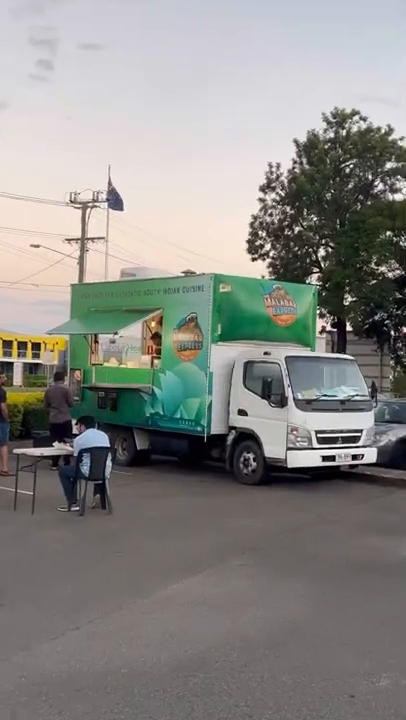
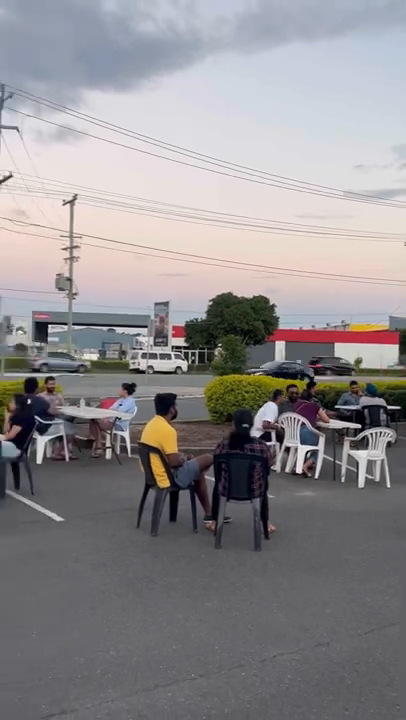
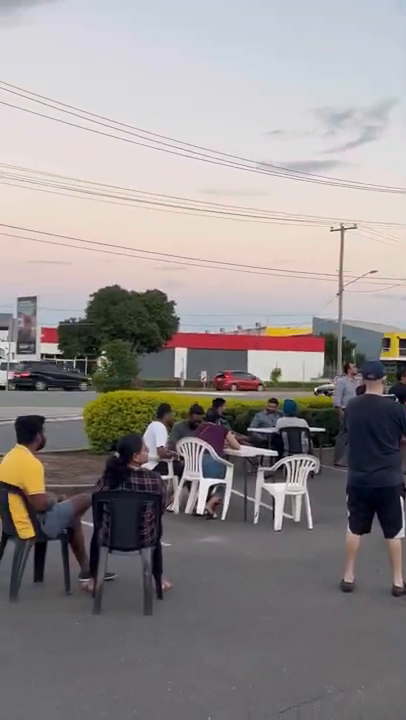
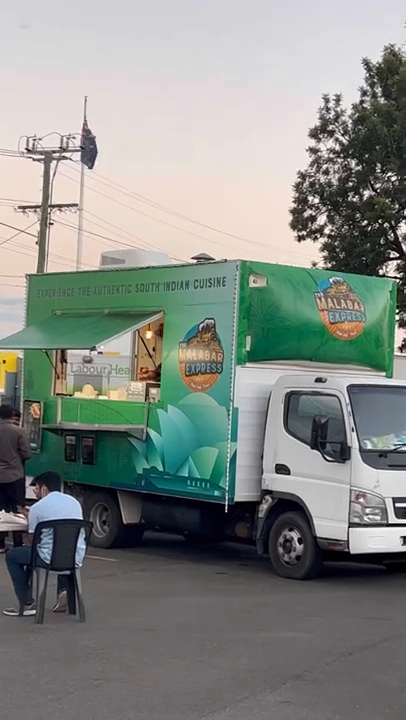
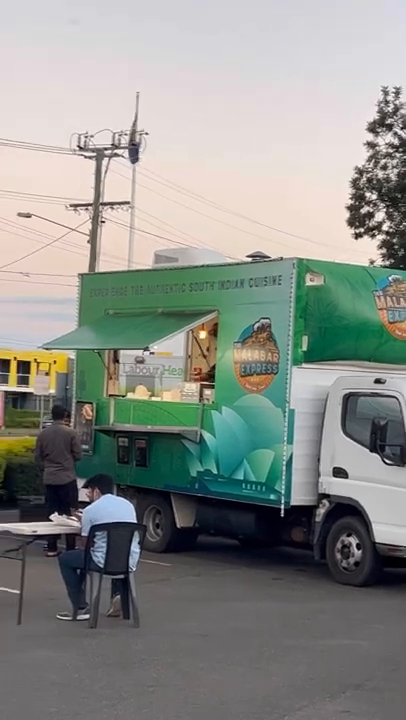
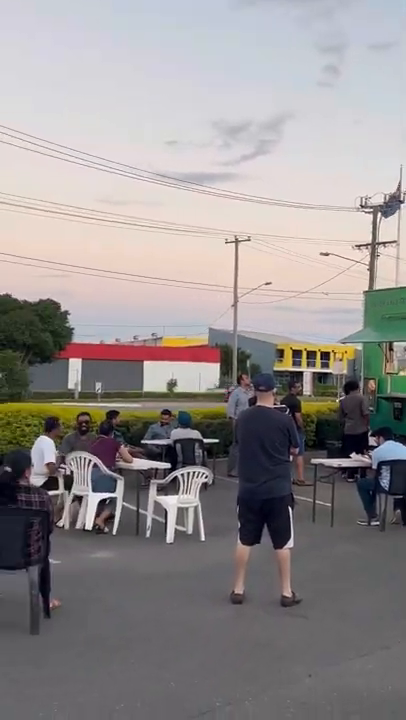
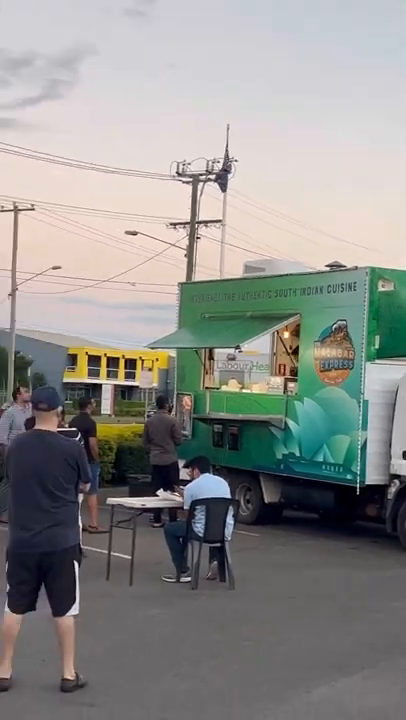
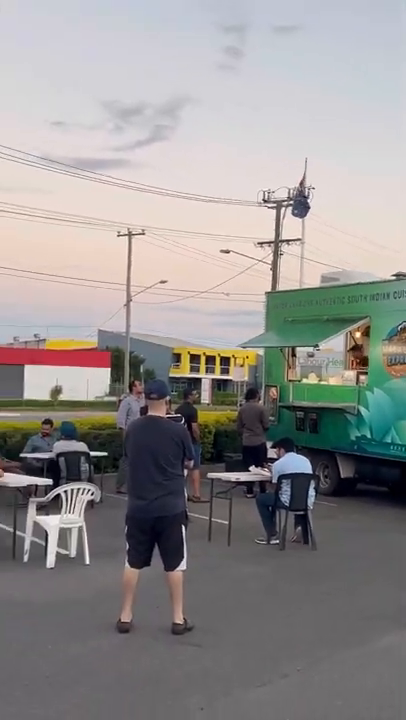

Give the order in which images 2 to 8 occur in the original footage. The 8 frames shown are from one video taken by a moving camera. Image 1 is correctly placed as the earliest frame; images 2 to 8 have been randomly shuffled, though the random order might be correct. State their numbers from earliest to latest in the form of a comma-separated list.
4, 5, 7, 8, 6, 3, 2
